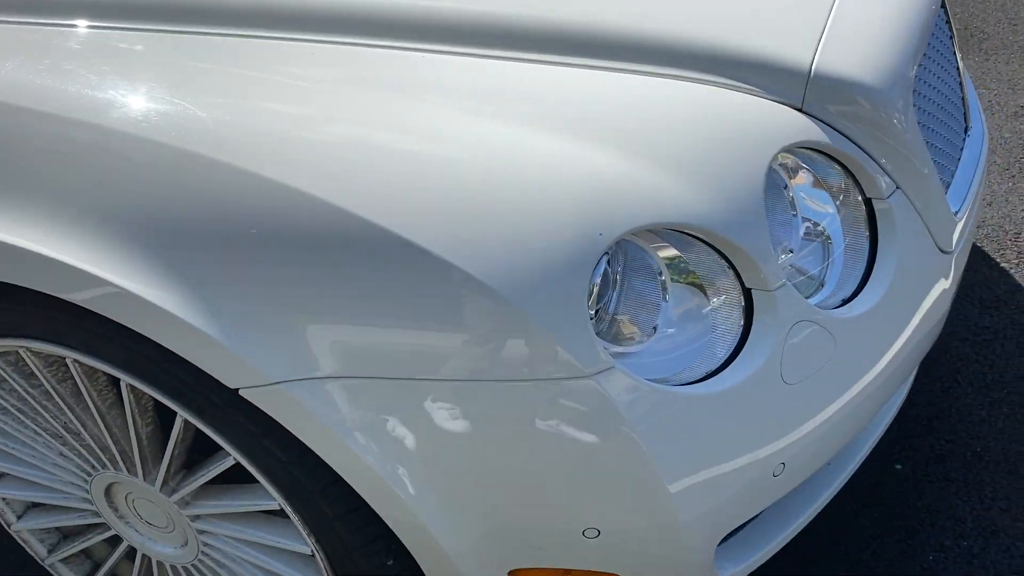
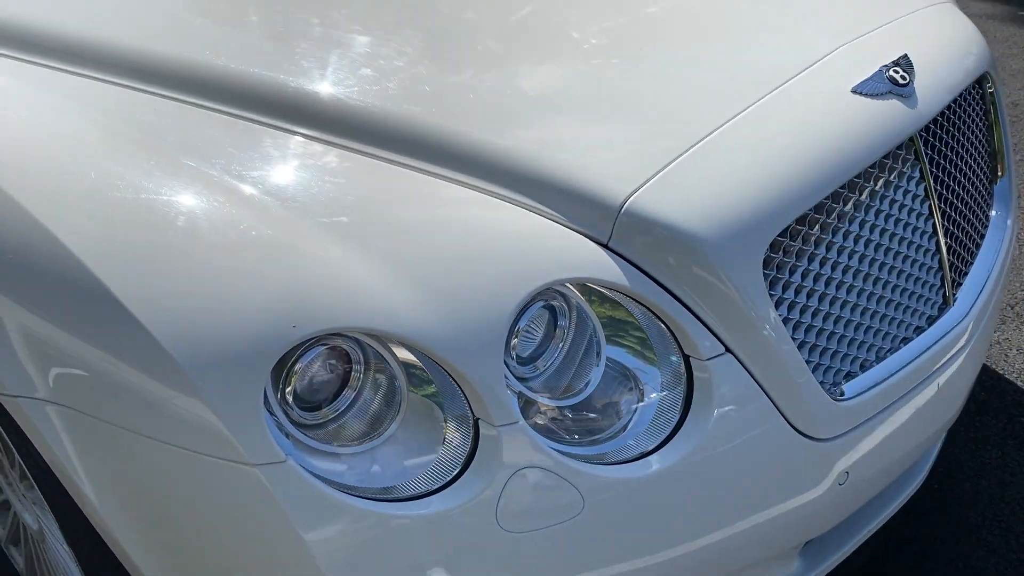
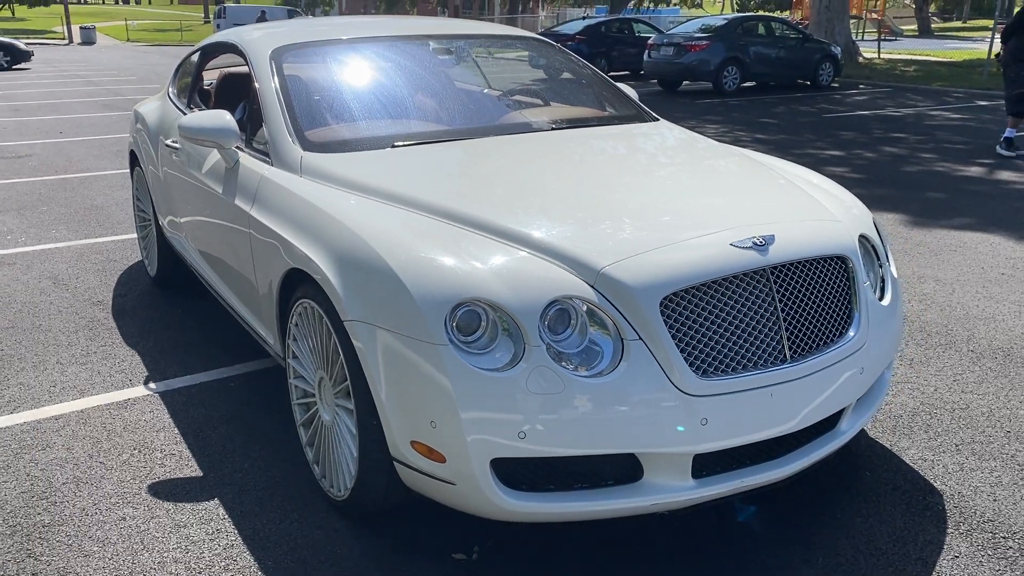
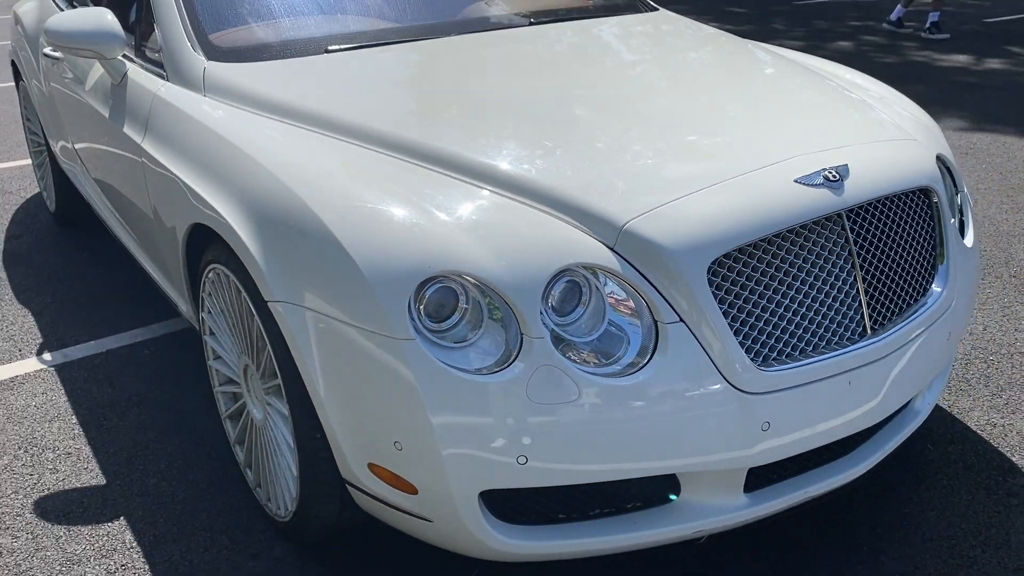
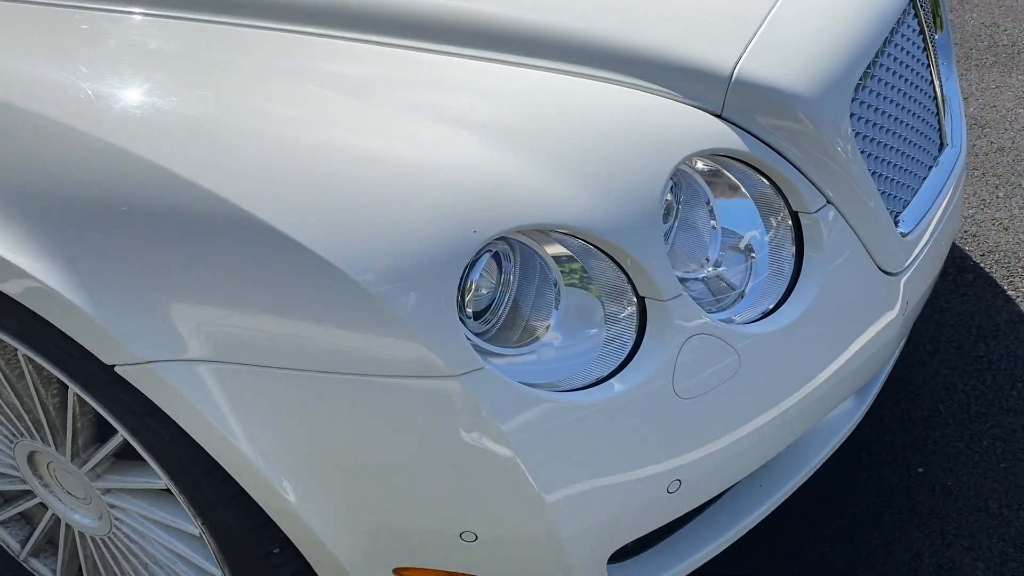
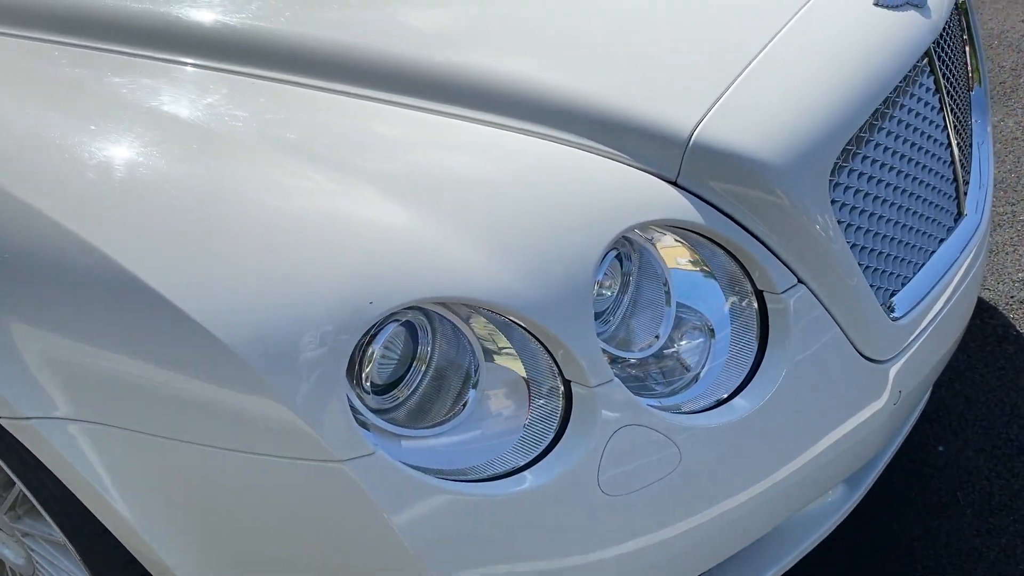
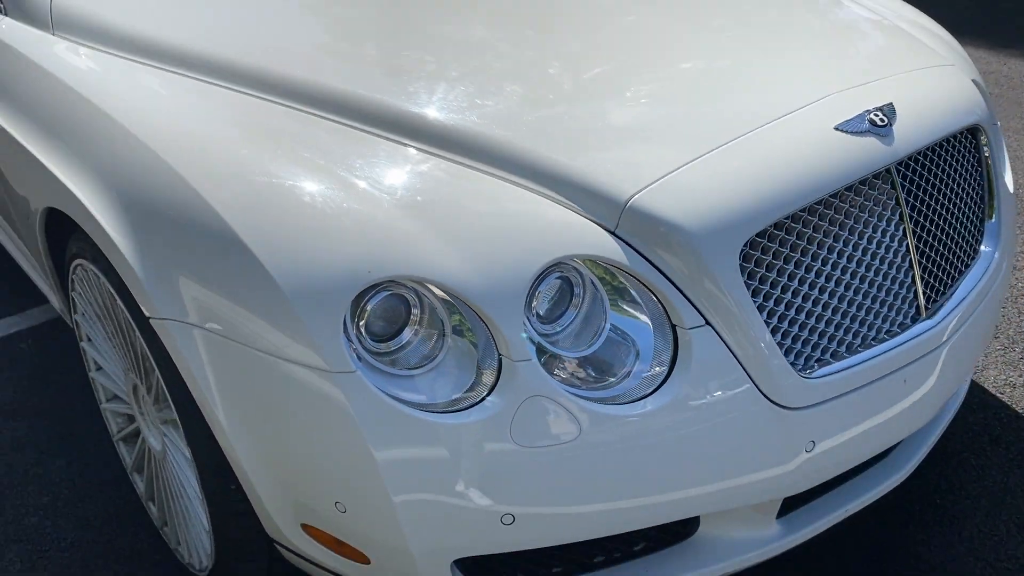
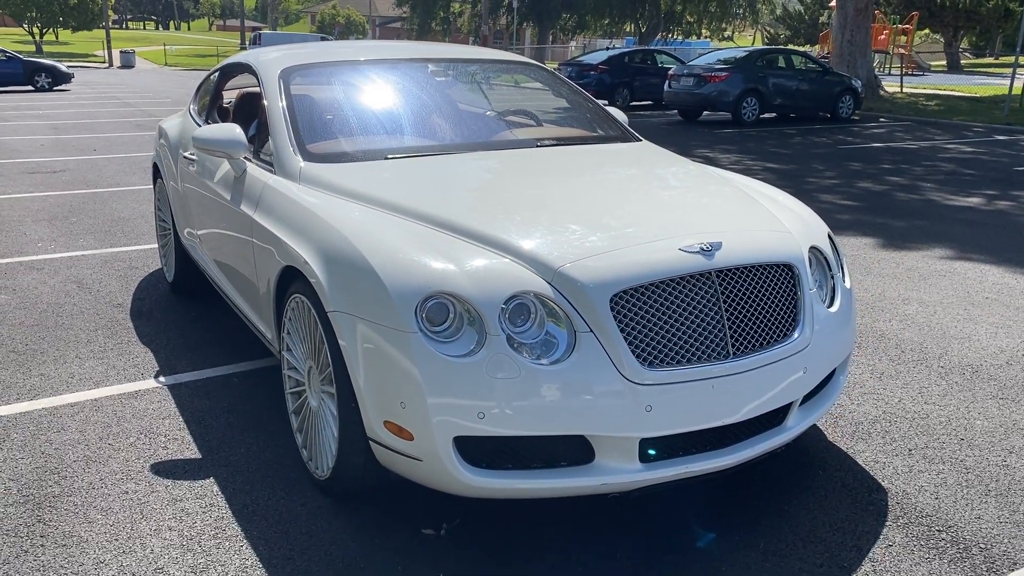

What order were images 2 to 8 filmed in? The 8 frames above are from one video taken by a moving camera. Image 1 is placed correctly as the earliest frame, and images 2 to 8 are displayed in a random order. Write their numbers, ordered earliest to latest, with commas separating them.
5, 6, 2, 7, 4, 3, 8
